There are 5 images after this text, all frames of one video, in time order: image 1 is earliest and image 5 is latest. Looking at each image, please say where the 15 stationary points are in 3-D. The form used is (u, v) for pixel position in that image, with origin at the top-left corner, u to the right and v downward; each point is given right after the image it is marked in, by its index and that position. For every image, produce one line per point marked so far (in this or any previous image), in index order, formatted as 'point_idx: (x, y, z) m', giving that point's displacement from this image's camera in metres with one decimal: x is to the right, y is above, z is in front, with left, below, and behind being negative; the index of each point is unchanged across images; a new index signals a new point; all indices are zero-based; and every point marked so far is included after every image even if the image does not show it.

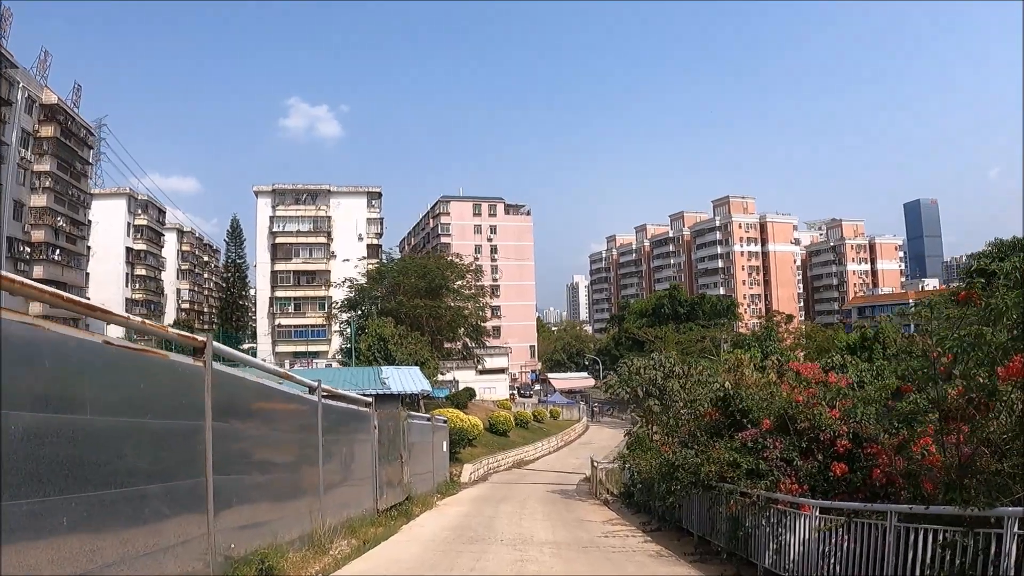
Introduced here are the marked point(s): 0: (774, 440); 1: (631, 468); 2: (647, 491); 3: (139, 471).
0: (+3.3, -1.9, +8.8) m
1: (+2.5, -3.8, +14.8) m
2: (+2.5, -3.8, +13.2) m
3: (-2.5, -1.2, +4.6) m
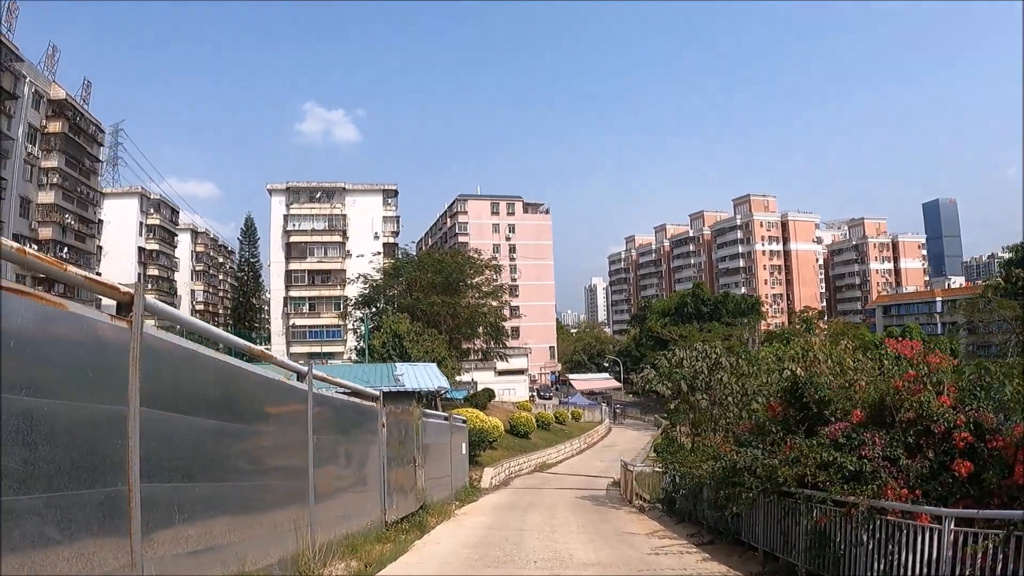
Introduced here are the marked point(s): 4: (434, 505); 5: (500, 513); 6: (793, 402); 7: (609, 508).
0: (+3.6, -1.5, +7.1) m
1: (+3.0, -3.4, +13.2) m
2: (+3.0, -3.5, +11.5) m
3: (-2.2, -0.8, +3.1) m
4: (-1.4, -3.8, +12.3) m
5: (-0.2, -4.1, +12.7) m
6: (+3.6, -1.4, +9.1) m
7: (+1.9, -4.5, +14.3) m
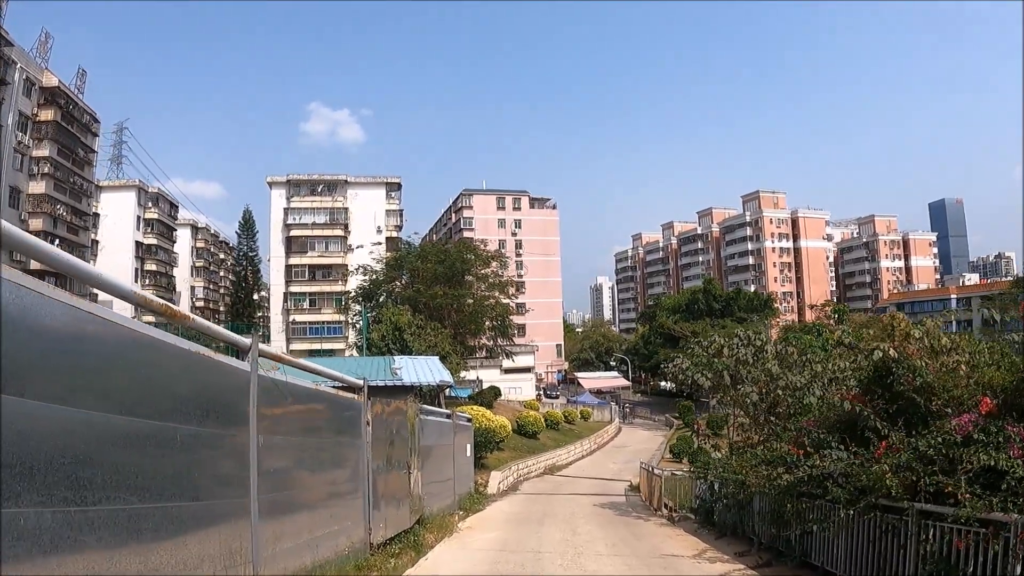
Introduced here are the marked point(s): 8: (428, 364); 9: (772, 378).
0: (+3.8, -1.1, +5.3) m
1: (+3.2, -3.1, +11.4) m
2: (+3.2, -3.1, +9.7) m
3: (-2.1, -0.5, +1.3) m
4: (-1.2, -3.4, +10.5) m
5: (0.0, -3.7, +11.0) m
6: (+3.8, -1.1, +7.3) m
7: (+2.2, -4.1, +12.5) m
8: (-2.3, -2.0, +18.7) m
9: (+4.0, -1.4, +10.8) m
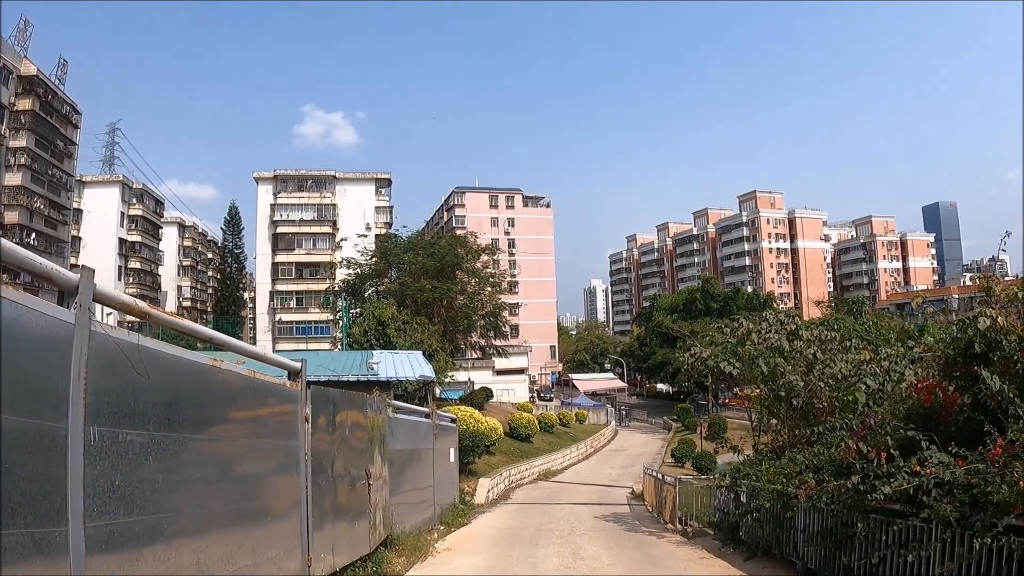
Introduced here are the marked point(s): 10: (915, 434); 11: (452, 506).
0: (+3.7, -0.8, +3.6) m
1: (+3.1, -2.7, +9.7) m
2: (+3.1, -2.8, +8.0) m
3: (-2.2, -0.1, -0.4) m
4: (-1.3, -3.1, +8.8) m
5: (-0.2, -3.4, +9.2) m
6: (+3.7, -0.7, +5.6) m
7: (+2.0, -3.8, +10.8) m
8: (-2.5, -1.7, +16.9) m
9: (+3.9, -1.0, +9.1) m
10: (+3.3, -1.2, +5.7) m
11: (-1.1, -3.9, +12.4) m
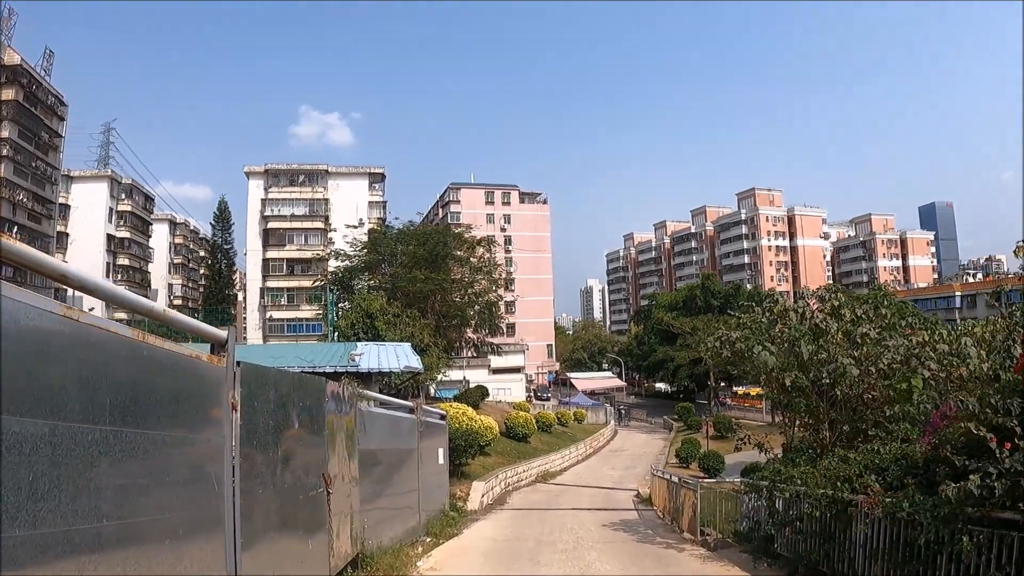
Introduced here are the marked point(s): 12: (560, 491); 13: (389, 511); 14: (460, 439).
0: (+3.7, -0.4, +2.2) m
1: (+3.1, -2.4, +8.3) m
2: (+3.0, -2.4, +6.6) m
3: (-2.1, +0.2, -1.8) m
4: (-1.4, -2.8, +7.4) m
5: (-0.2, -3.1, +7.8) m
6: (+3.7, -0.4, +4.2) m
7: (+1.9, -3.5, +9.5) m
8: (-2.5, -1.4, +15.5) m
9: (+3.8, -0.7, +7.7) m
10: (+3.3, -0.9, +4.4) m
11: (-1.1, -3.6, +11.1) m
12: (+1.4, -5.7, +19.8) m
13: (-1.4, -2.6, +8.4) m
14: (-1.3, -3.7, +17.0) m
